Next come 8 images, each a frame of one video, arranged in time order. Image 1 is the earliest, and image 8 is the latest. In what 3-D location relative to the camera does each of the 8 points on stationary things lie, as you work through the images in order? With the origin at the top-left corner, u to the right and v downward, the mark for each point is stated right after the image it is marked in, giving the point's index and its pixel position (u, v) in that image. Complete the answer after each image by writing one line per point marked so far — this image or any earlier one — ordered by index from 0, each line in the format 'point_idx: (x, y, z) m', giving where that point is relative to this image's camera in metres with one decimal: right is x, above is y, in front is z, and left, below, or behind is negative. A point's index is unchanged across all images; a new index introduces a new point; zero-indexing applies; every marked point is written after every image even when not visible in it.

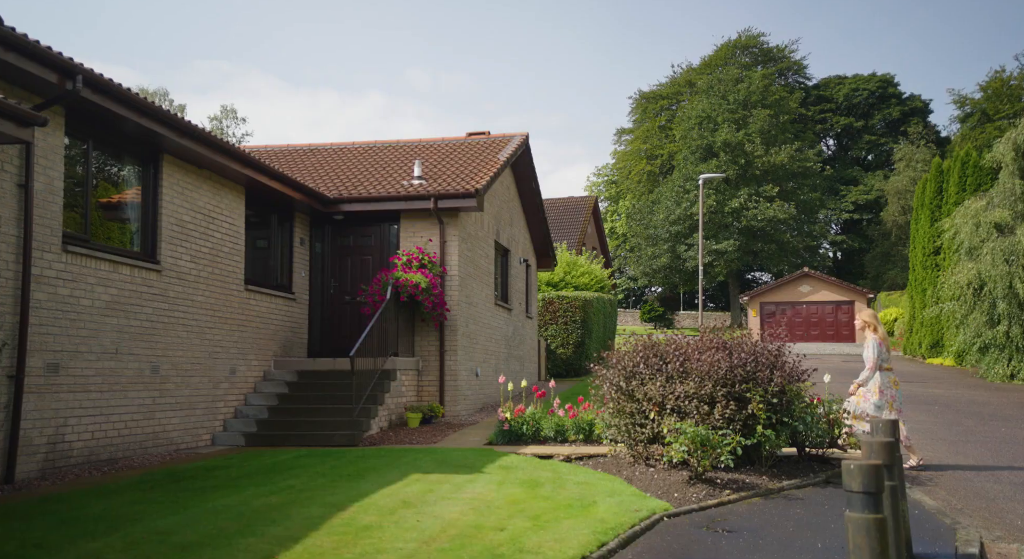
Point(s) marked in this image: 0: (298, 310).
0: (-3.3, -0.5, +14.6) m
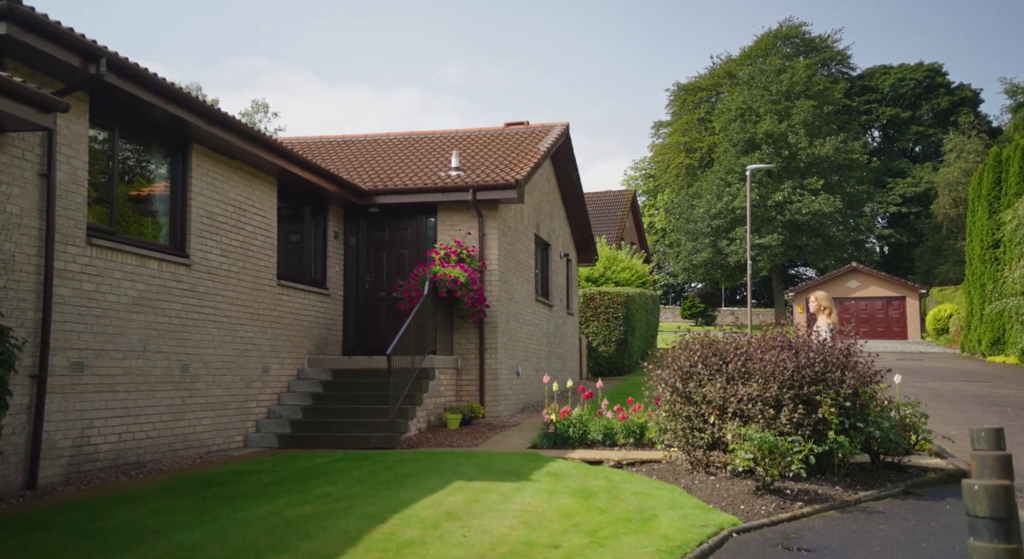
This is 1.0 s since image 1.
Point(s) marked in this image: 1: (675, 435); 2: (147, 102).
0: (-2.7, -0.4, +14.2) m
1: (+1.4, -1.4, +8.3) m
2: (-3.6, +1.7, +9.4) m
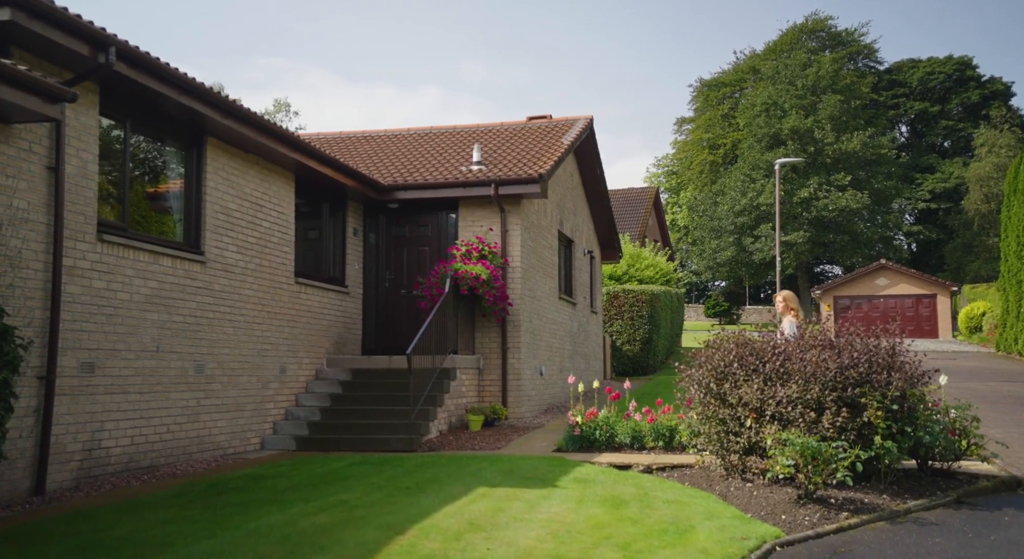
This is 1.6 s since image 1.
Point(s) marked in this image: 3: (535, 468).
0: (-2.3, -0.4, +13.8) m
1: (+1.6, -1.3, +7.9) m
2: (-3.4, +1.8, +9.1) m
3: (+0.2, -1.7, +8.8) m
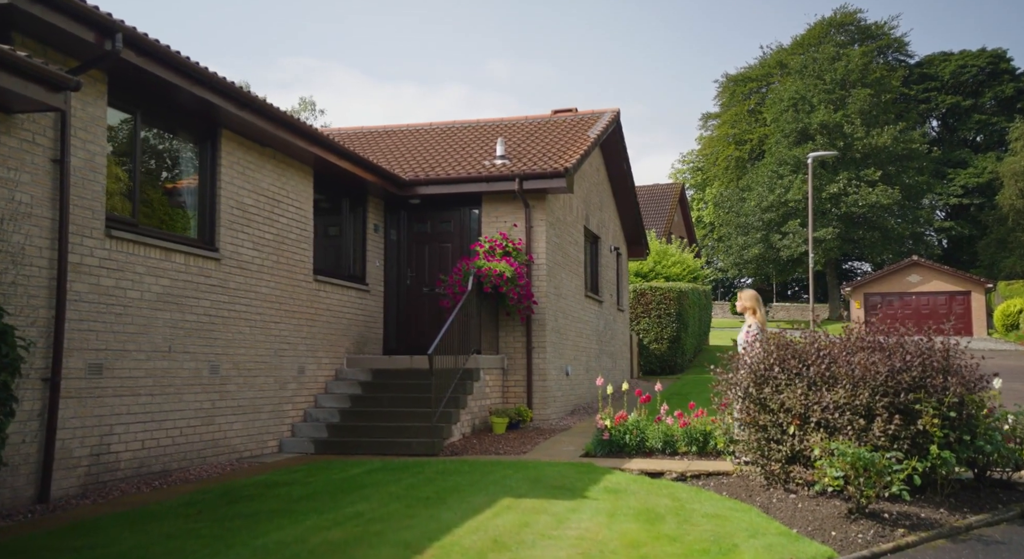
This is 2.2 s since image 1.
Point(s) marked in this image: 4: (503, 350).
0: (-2.0, -0.3, +13.5) m
1: (+1.8, -1.3, +7.4) m
2: (-3.1, +1.8, +8.7) m
3: (+0.4, -1.7, +8.3) m
4: (-0.1, -1.0, +13.4) m
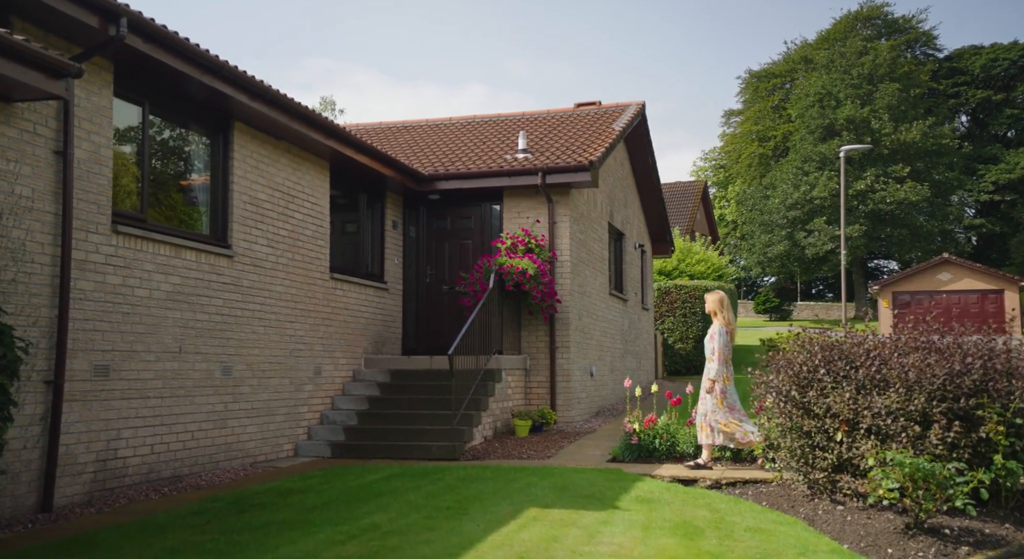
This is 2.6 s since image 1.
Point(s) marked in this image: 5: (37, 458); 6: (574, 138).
0: (-1.7, -0.3, +13.1) m
1: (+2.0, -1.3, +6.9) m
2: (-2.9, +1.8, +8.4) m
3: (+0.7, -1.7, +7.9) m
4: (+0.2, -1.0, +13.0) m
5: (-3.6, -1.3, +7.1) m
6: (+0.9, +2.1, +14.1) m
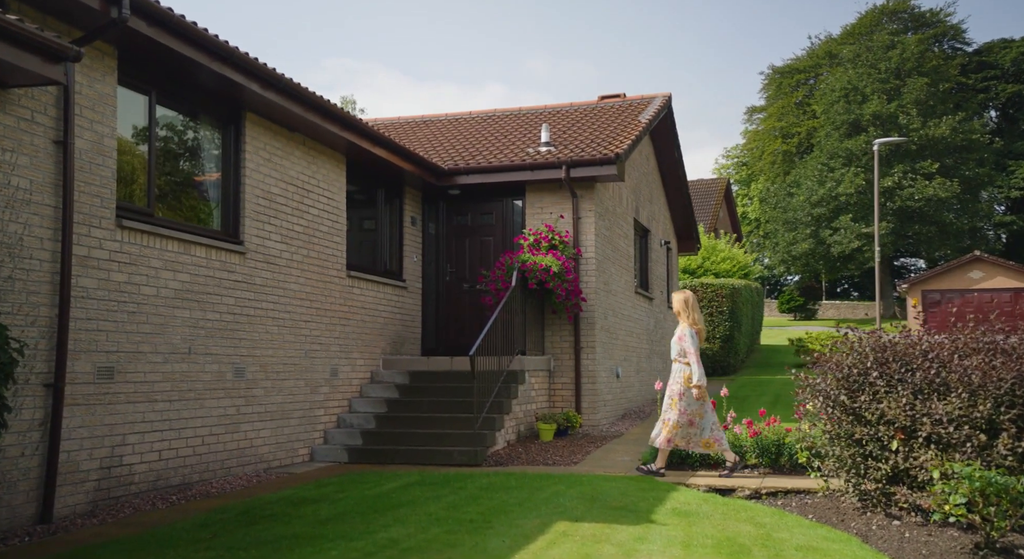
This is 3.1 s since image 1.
0: (-1.4, -0.3, +12.6) m
1: (+2.2, -1.2, +6.4) m
2: (-2.7, +1.8, +8.0) m
3: (+0.9, -1.7, +7.4) m
4: (+0.5, -0.9, +12.5) m
5: (-3.4, -1.3, +6.7) m
6: (+1.2, +2.1, +13.7) m
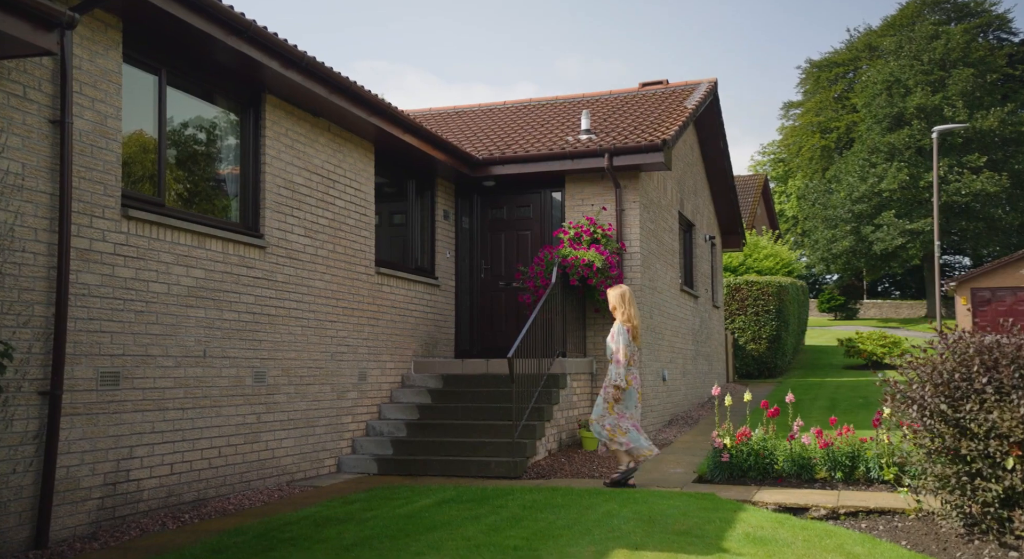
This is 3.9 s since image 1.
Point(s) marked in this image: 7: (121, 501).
0: (-0.9, -0.2, +11.9) m
1: (+2.5, -1.2, +5.5) m
2: (-2.4, +1.9, +7.2) m
3: (+1.2, -1.6, +6.6) m
4: (+1.0, -0.9, +11.7) m
5: (-3.1, -1.3, +6.0) m
6: (+1.8, +2.2, +12.8) m
7: (-2.8, -1.6, +6.8) m
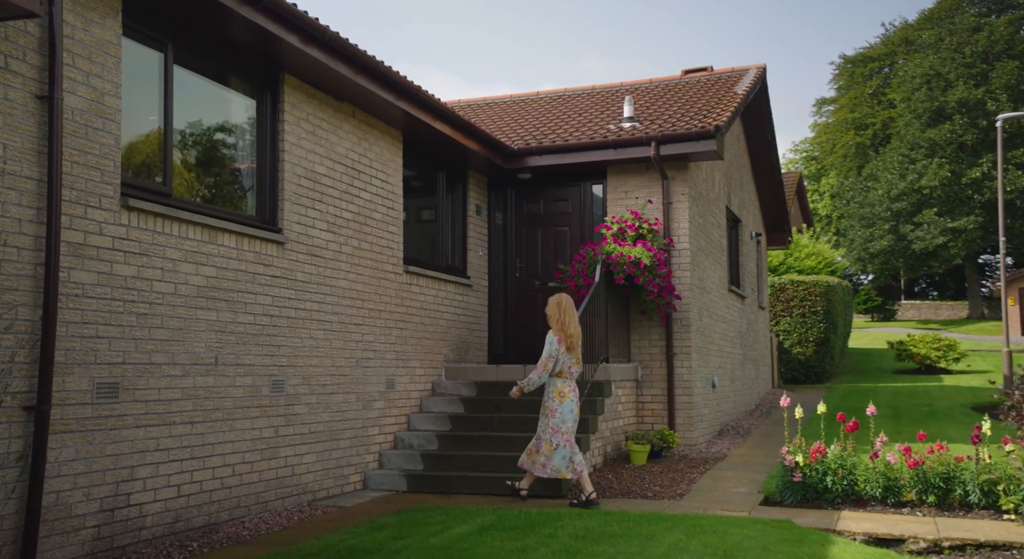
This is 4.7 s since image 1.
0: (-0.4, -0.2, +11.0) m
1: (+2.8, -1.2, +4.6) m
2: (-2.0, +1.9, +6.4) m
3: (+1.5, -1.6, +5.7) m
4: (+1.4, -0.9, +10.8) m
5: (-2.8, -1.3, +5.2) m
6: (+2.2, +2.2, +11.9) m
7: (-2.5, -1.6, +6.0) m
